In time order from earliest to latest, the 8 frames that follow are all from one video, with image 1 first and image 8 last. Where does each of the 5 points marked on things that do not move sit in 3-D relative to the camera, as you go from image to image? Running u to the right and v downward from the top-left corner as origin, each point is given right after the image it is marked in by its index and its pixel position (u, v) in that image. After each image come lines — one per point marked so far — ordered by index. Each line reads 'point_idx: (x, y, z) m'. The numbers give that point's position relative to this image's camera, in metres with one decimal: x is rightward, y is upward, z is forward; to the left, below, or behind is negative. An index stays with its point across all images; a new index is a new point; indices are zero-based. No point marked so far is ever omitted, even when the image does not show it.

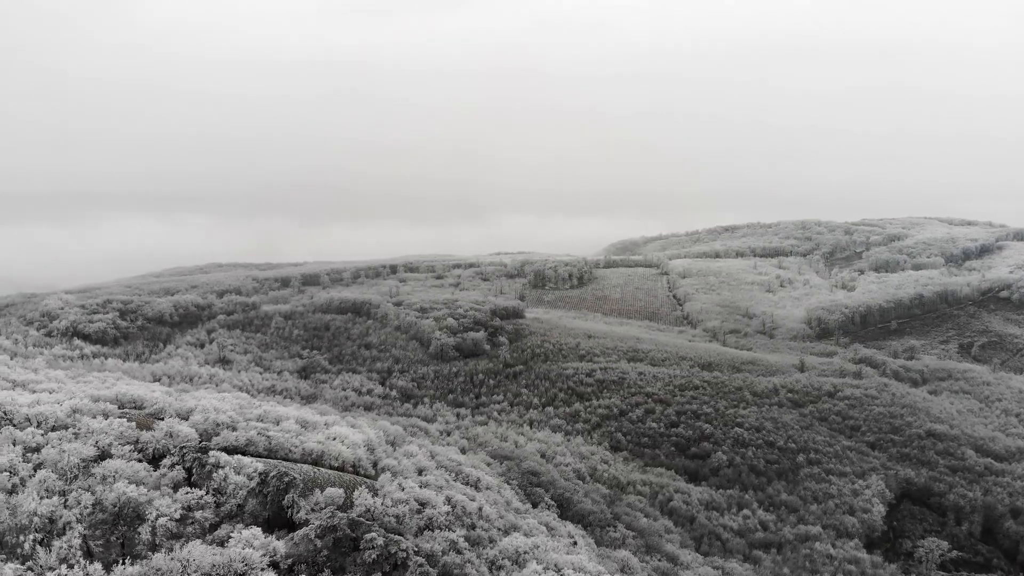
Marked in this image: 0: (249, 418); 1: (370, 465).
0: (-7.5, -3.8, +13.2) m
1: (-4.3, -5.4, +14.5) m
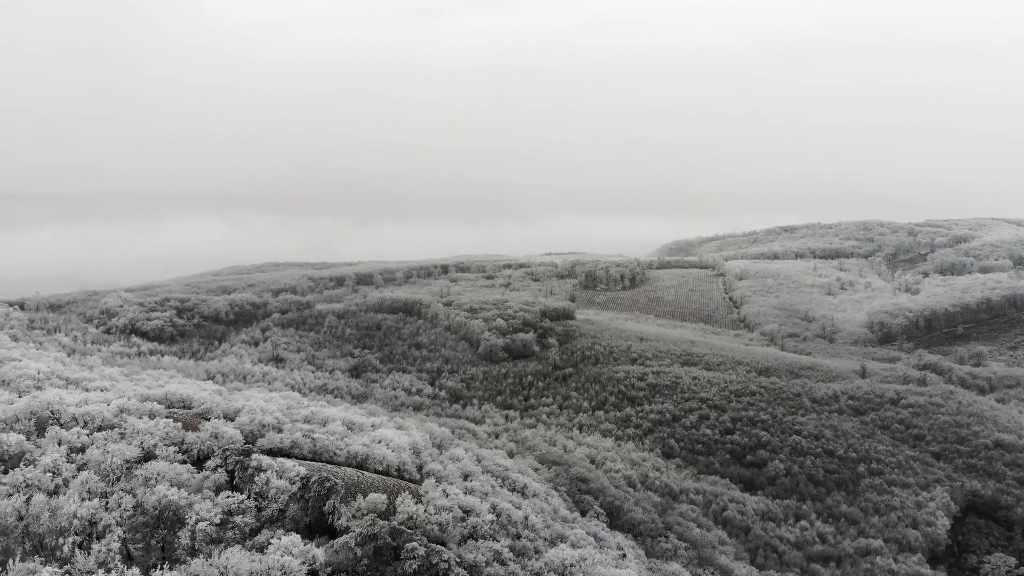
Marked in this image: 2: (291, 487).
0: (-6.2, -3.8, +13.3) m
1: (-2.9, -5.4, +14.3) m
2: (-4.5, -4.1, +9.6) m
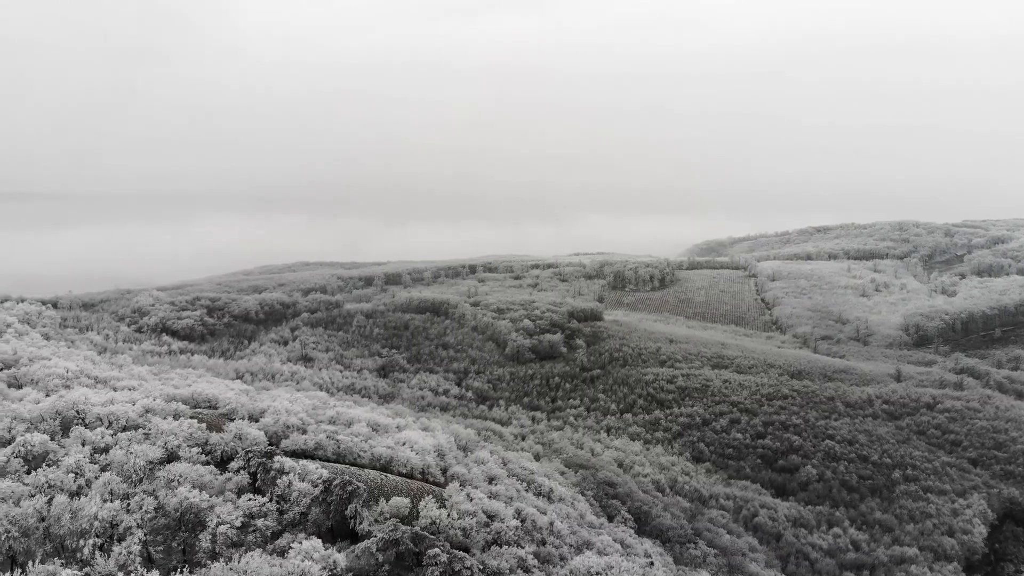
0: (-5.5, -3.8, +13.3) m
1: (-2.2, -5.5, +14.1) m
2: (-4.0, -4.1, +9.5) m
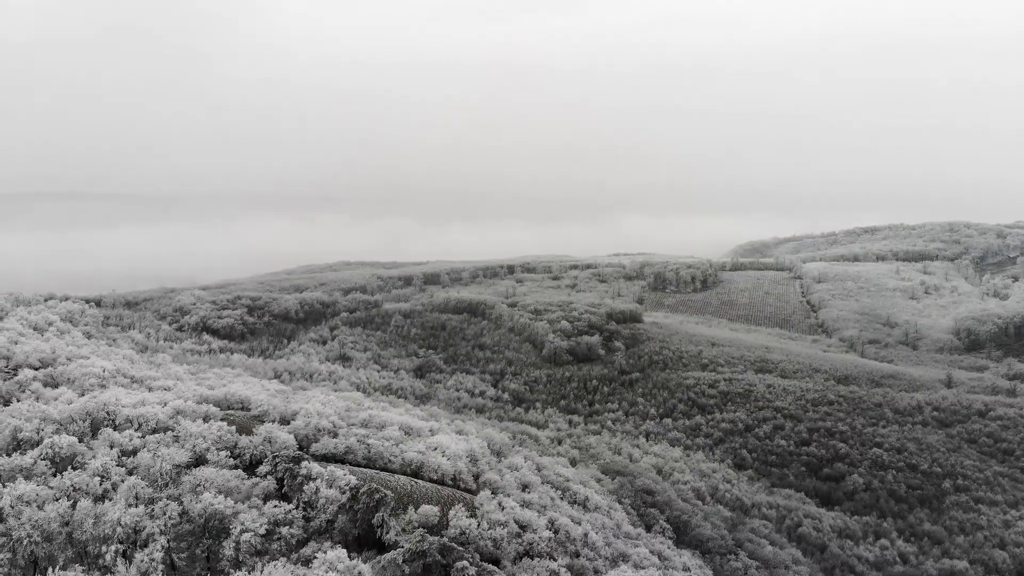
0: (-4.5, -3.8, +13.3) m
1: (-1.2, -5.6, +13.8) m
2: (-3.4, -4.2, +9.3) m
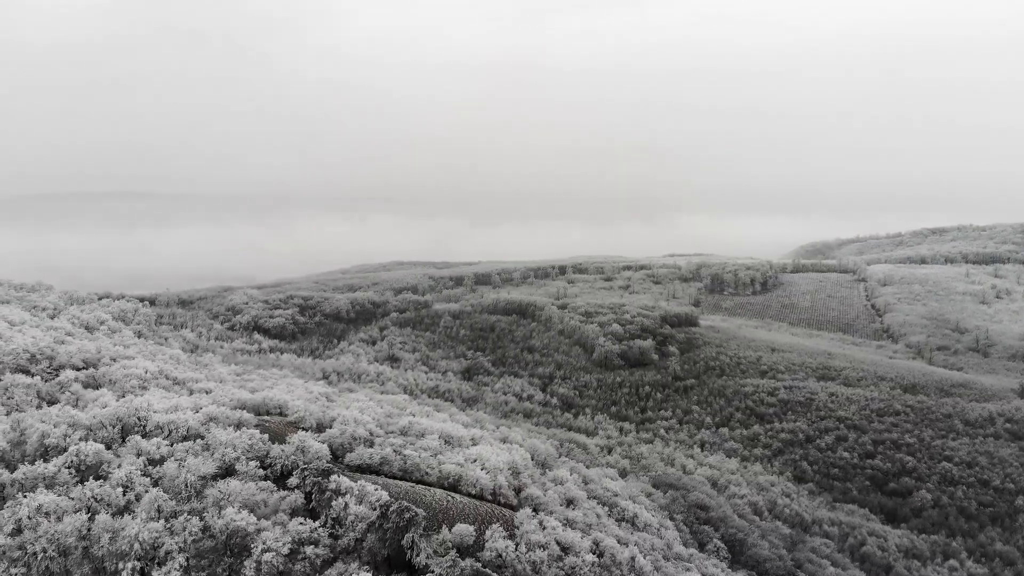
0: (-3.3, -3.9, +13.0) m
1: (0.0, -5.8, +13.1) m
2: (-2.7, -4.3, +9.0) m
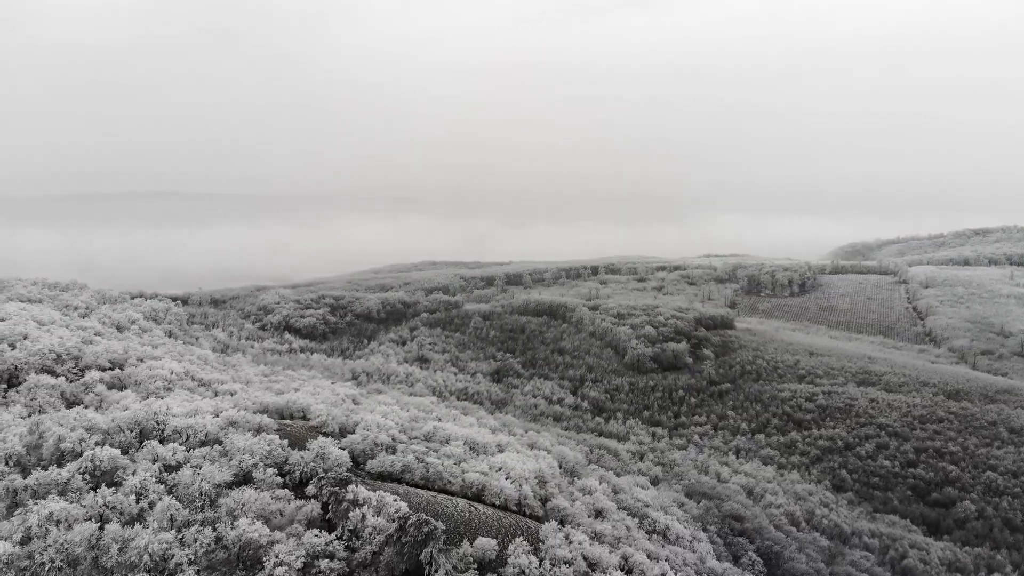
0: (-2.6, -4.0, +12.8) m
1: (+0.7, -5.9, +12.7) m
2: (-2.2, -4.4, +8.7) m
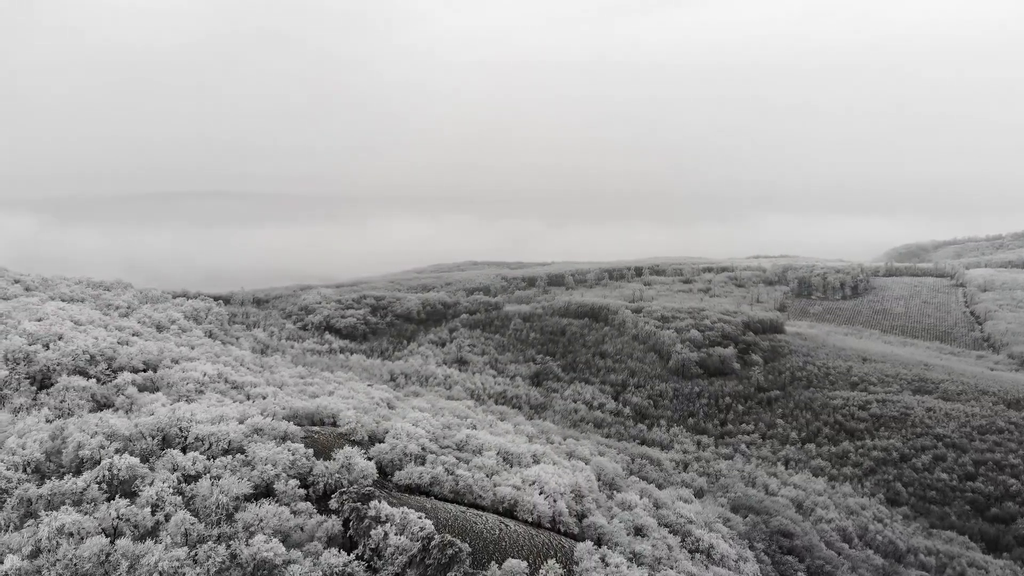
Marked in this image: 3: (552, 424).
0: (-1.7, -4.1, +12.4) m
1: (+1.5, -6.1, +12.0) m
2: (-1.7, -4.5, +8.3) m
3: (+1.6, -5.9, +19.9) m
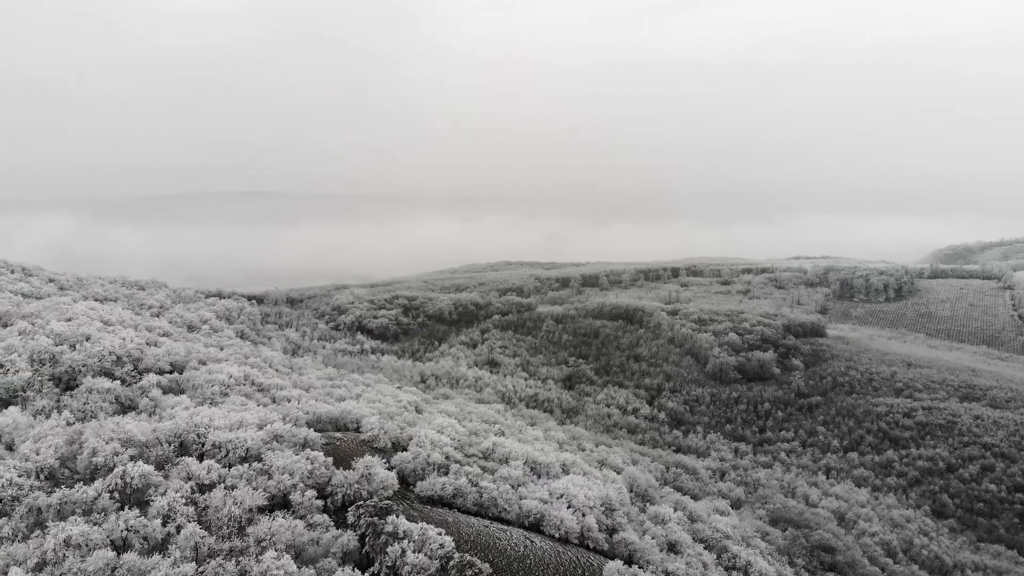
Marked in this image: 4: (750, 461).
0: (-1.0, -4.2, +12.1) m
1: (+2.2, -6.2, +11.5) m
2: (-1.3, -4.6, +8.0) m
3: (+2.8, -6.1, +19.3) m
4: (+9.6, -8.0, +18.8) m
